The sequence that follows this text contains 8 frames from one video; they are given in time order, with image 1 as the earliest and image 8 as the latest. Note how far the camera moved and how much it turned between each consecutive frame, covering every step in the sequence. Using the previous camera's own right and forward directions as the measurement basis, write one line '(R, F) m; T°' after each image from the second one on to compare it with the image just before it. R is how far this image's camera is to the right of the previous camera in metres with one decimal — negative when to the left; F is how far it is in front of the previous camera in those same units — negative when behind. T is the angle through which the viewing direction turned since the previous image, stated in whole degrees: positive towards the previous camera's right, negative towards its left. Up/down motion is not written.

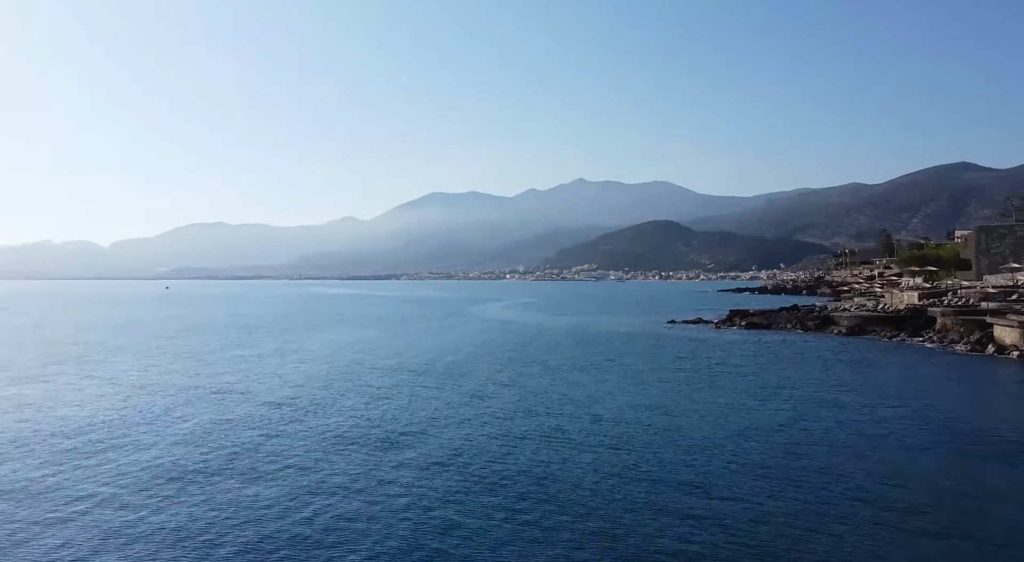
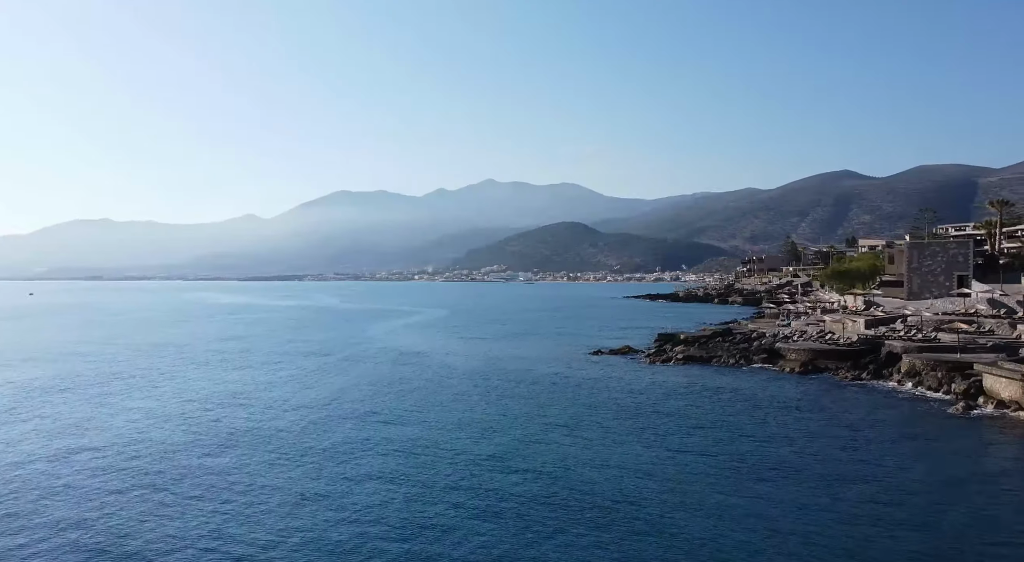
(+0.6, +8.2) m; +7°
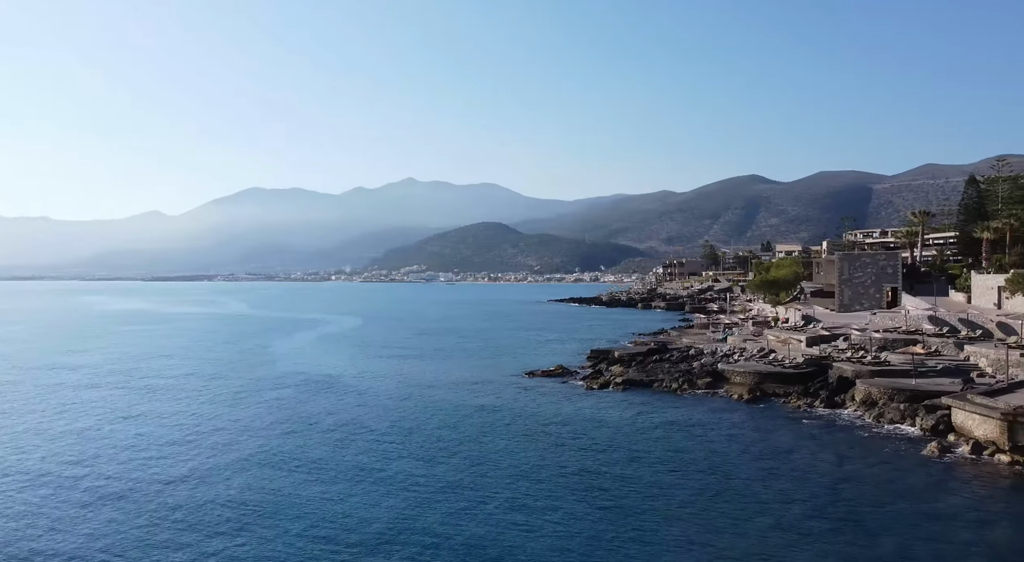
(-0.2, +4.3) m; +6°
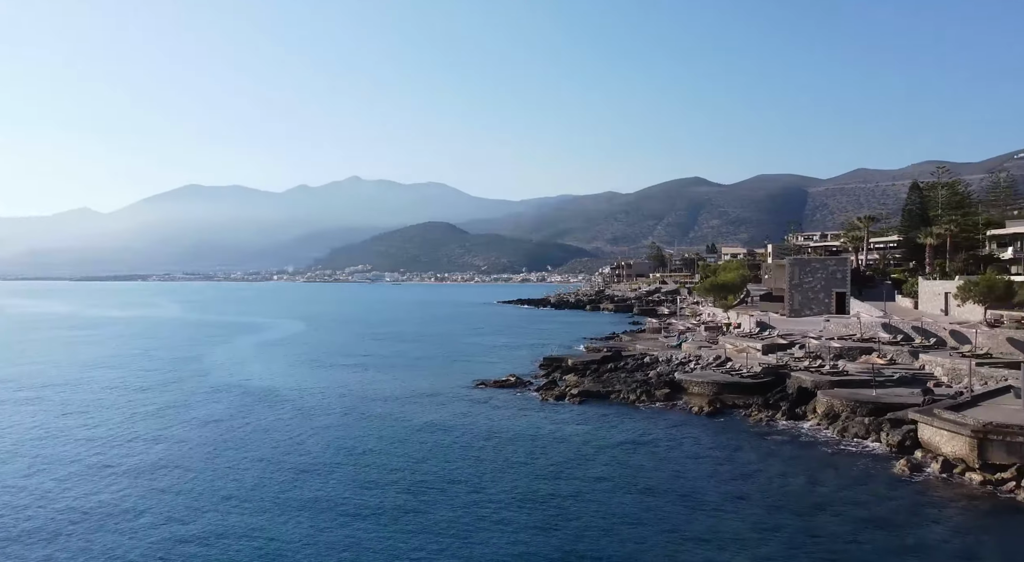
(-0.3, +1.8) m; +4°
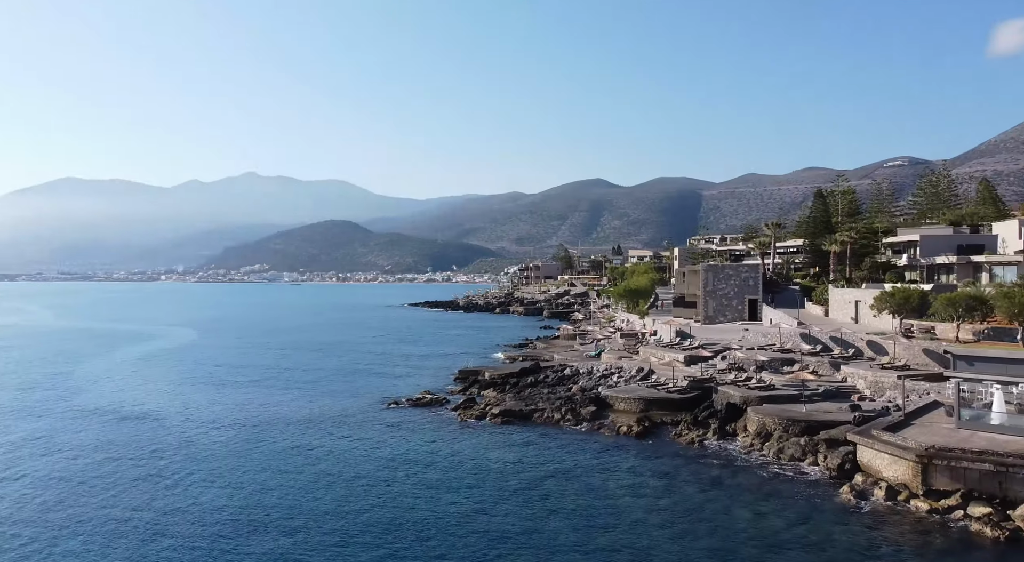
(-0.6, +2.7) m; +7°
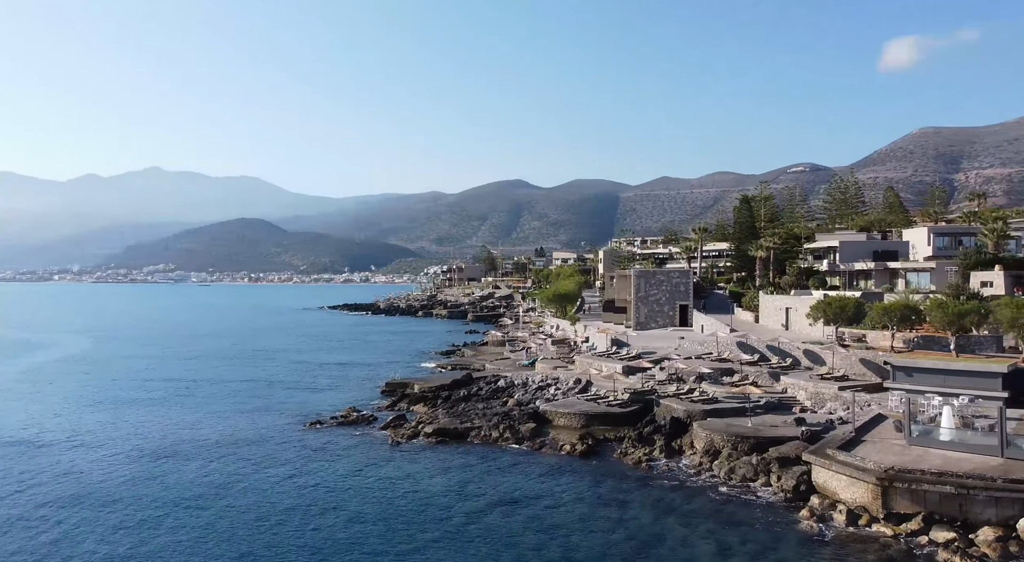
(-0.7, +2.1) m; +6°
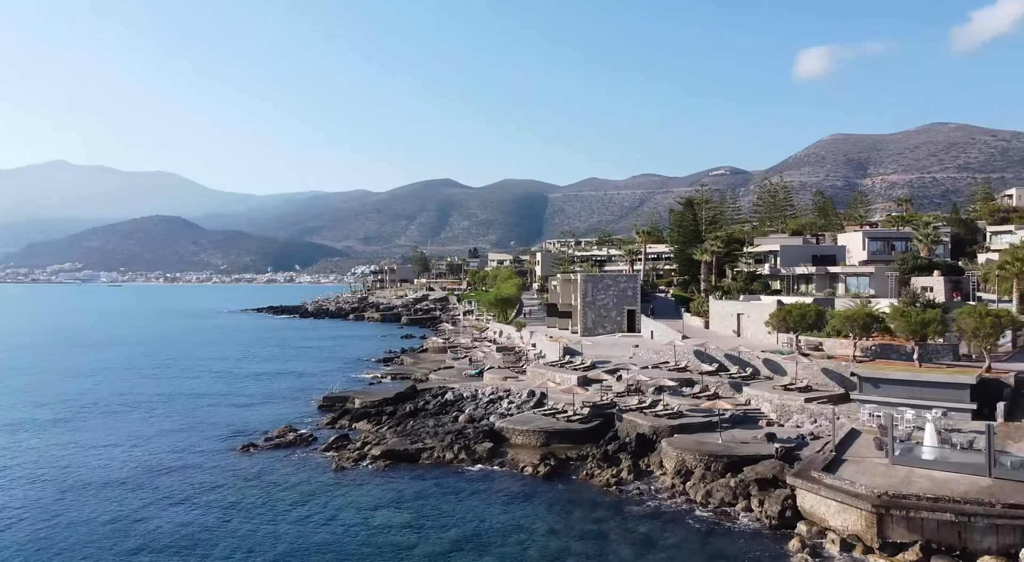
(-1.2, +2.4) m; +6°
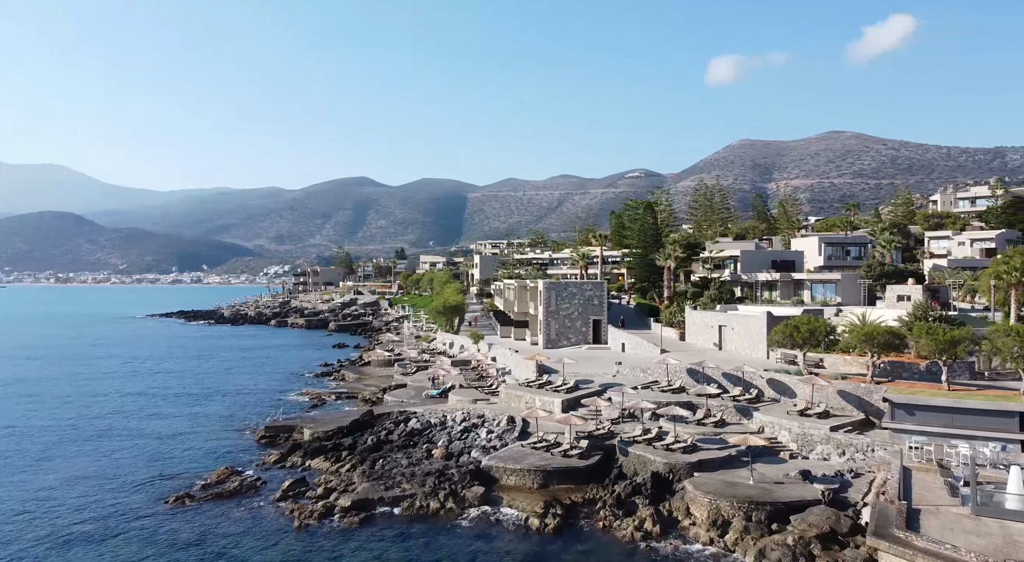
(-2.9, +5.0) m; +6°
